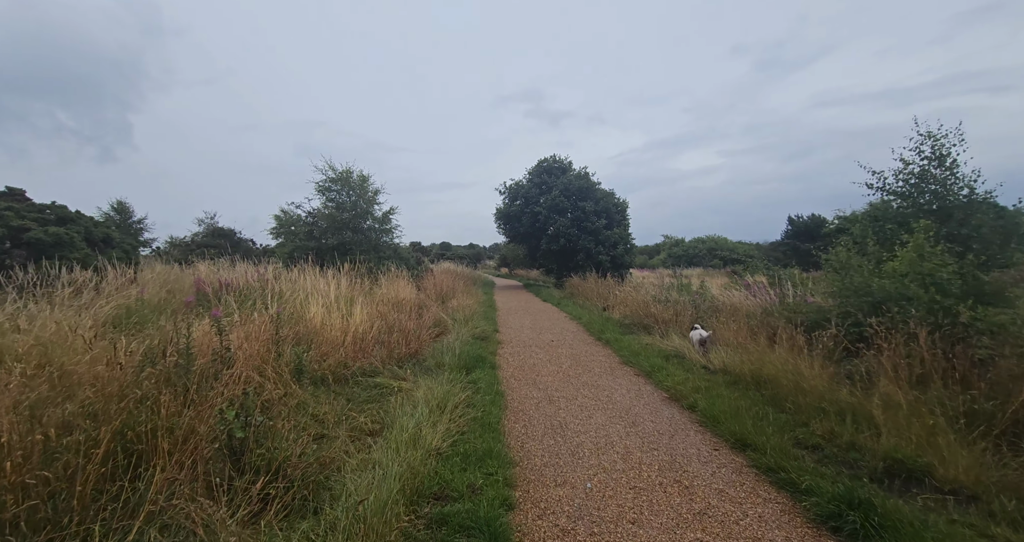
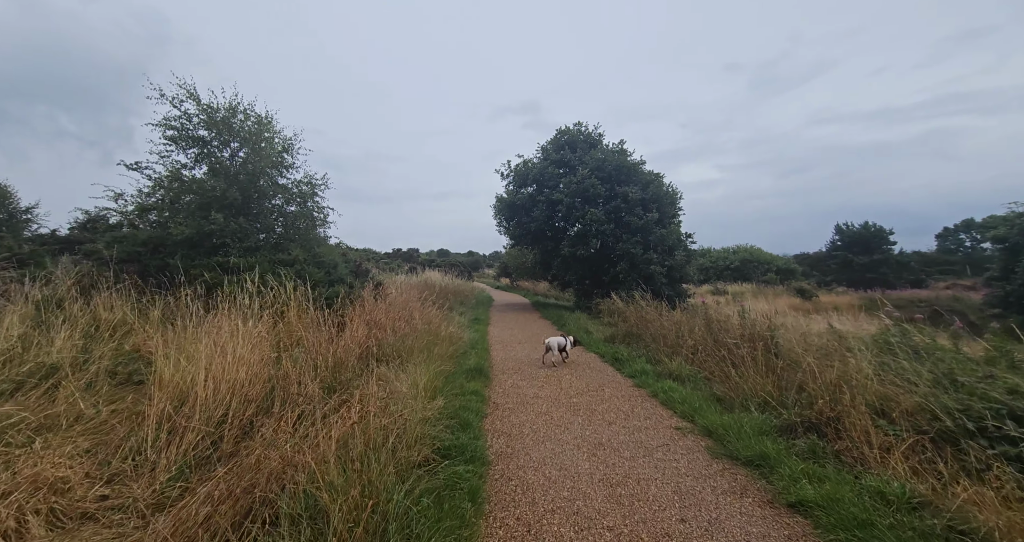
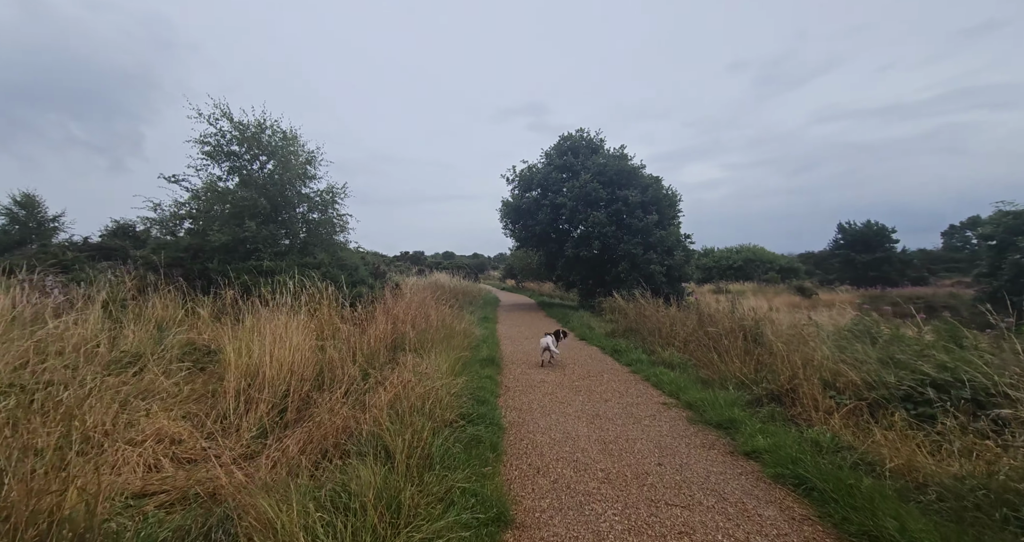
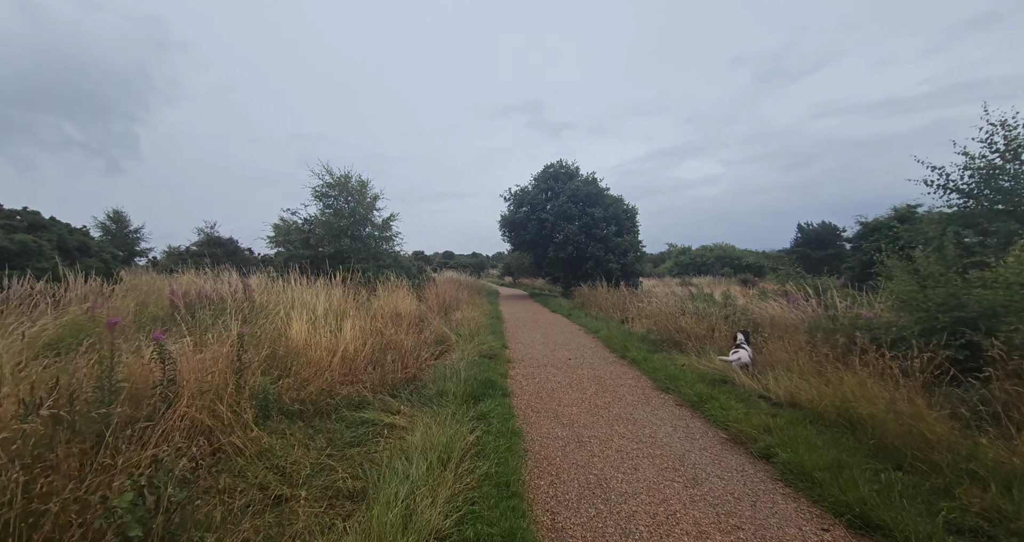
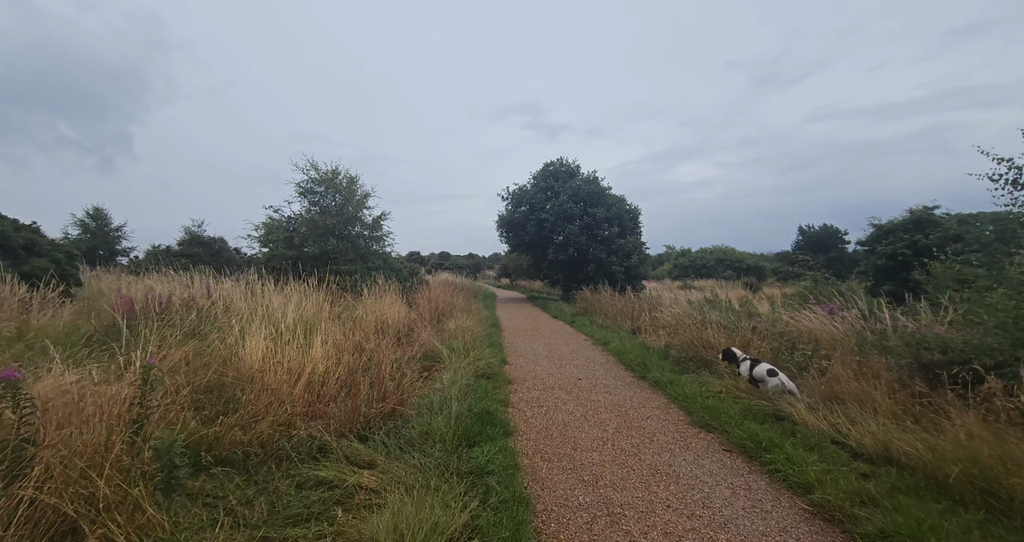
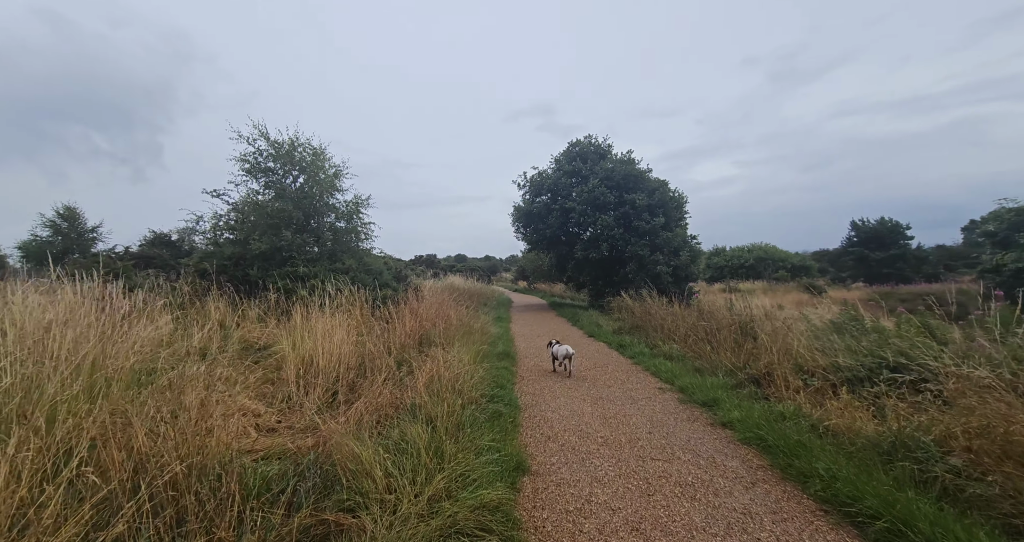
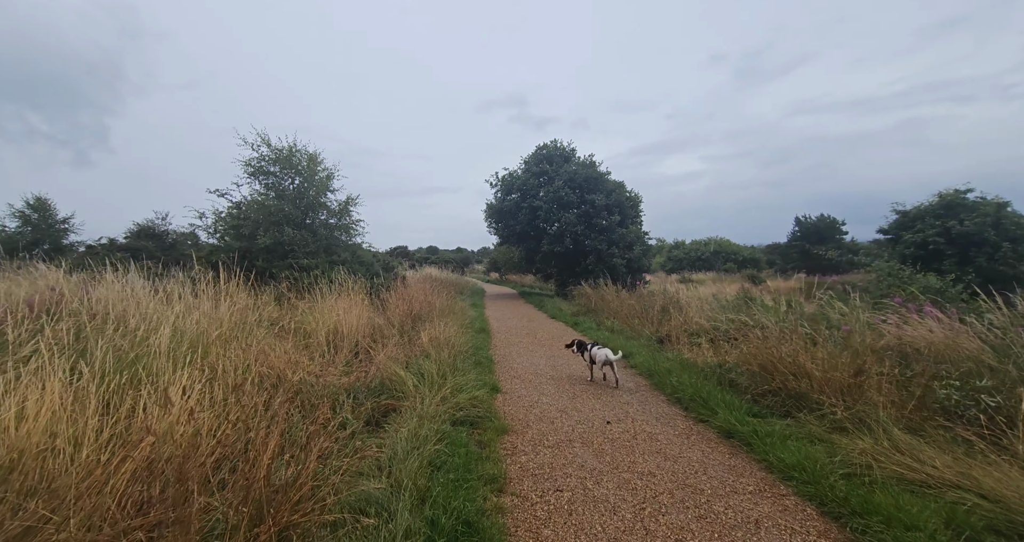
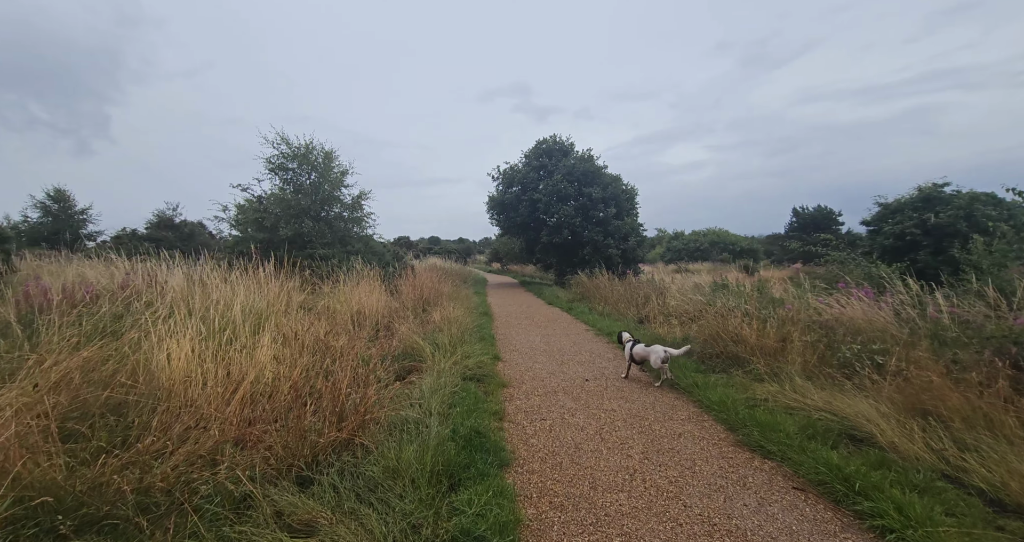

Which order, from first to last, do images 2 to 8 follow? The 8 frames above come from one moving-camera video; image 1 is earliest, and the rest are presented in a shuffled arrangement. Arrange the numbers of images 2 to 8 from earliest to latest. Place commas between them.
4, 5, 8, 7, 6, 3, 2
